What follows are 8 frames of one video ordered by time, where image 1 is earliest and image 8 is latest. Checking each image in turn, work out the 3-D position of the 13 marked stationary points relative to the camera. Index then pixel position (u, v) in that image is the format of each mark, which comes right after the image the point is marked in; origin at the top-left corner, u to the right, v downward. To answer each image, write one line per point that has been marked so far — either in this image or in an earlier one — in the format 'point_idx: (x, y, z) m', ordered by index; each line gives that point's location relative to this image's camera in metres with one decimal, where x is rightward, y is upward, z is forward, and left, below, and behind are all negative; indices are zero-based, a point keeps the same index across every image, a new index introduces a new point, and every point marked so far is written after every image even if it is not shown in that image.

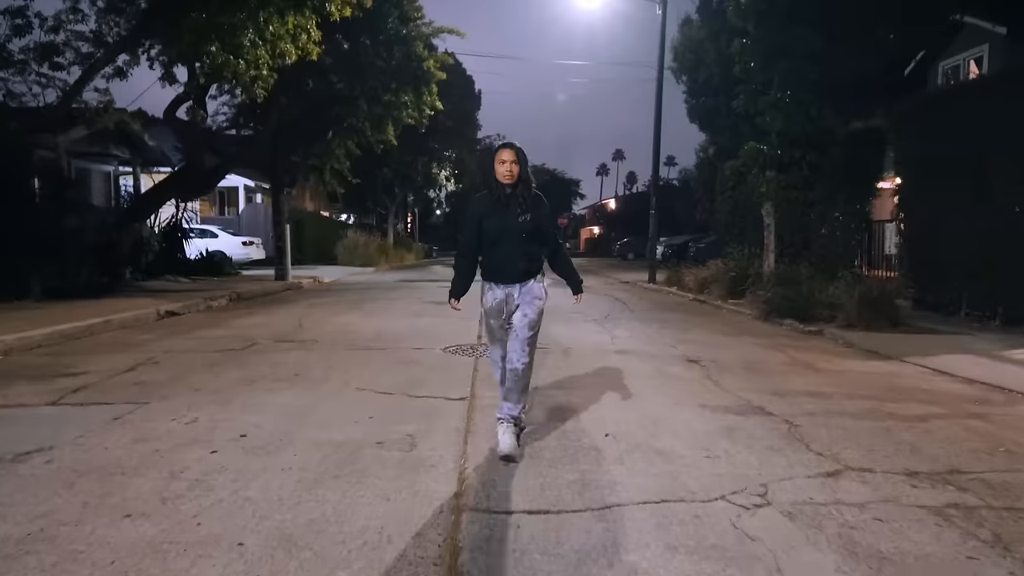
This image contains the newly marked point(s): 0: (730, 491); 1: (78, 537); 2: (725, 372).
0: (+1.4, -1.3, +4.1) m
1: (-2.3, -1.3, +3.3) m
2: (+2.7, -1.1, +8.0) m
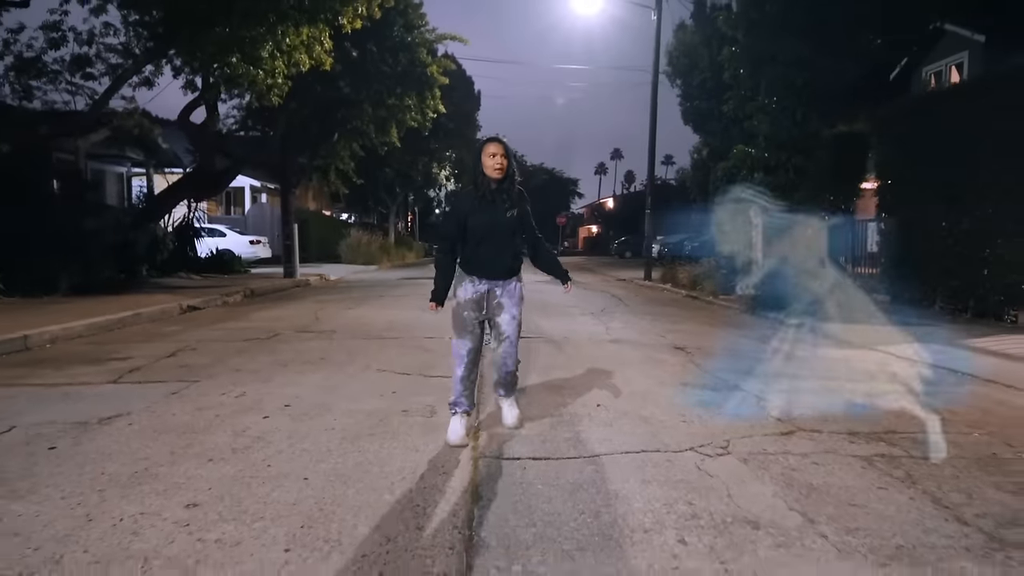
0: (+1.5, -1.2, +4.9) m
1: (-2.2, -1.2, +4.2) m
2: (+2.8, -1.0, +8.9) m
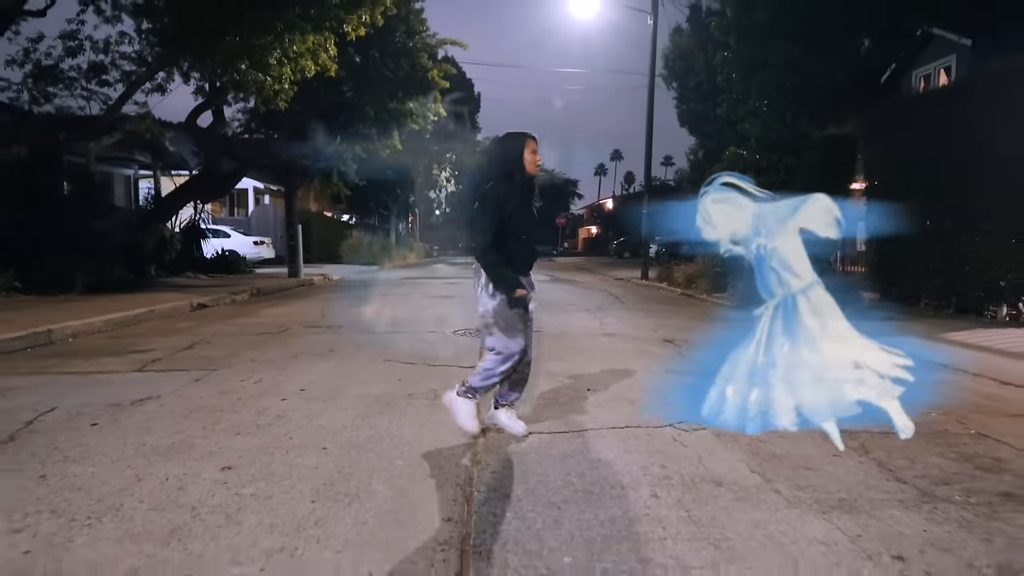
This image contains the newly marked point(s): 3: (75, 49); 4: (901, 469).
0: (+1.4, -1.2, +5.5) m
1: (-2.3, -1.2, +4.7) m
2: (+2.7, -0.9, +9.4) m
3: (-8.9, +4.9, +12.8) m
4: (+2.7, -1.3, +4.4) m
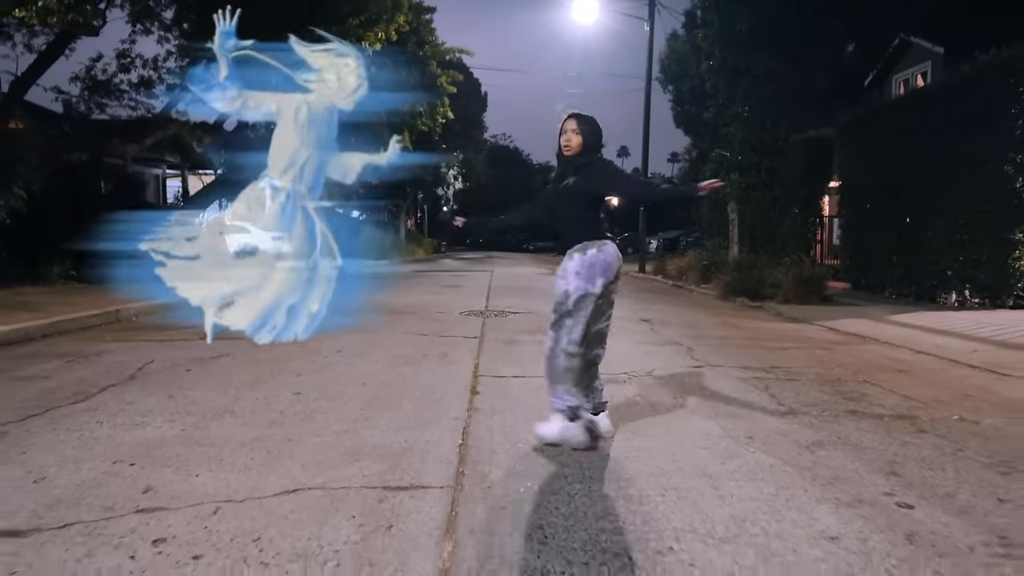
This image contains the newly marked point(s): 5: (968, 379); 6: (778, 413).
0: (+1.3, -0.9, +7.1) m
1: (-2.4, -0.9, +6.4) m
2: (+2.7, -0.7, +11.0) m
3: (-8.9, +5.1, +14.5) m
4: (+2.6, -1.1, +6.0) m
5: (+5.3, -1.0, +7.2) m
6: (+2.3, -1.1, +5.5) m
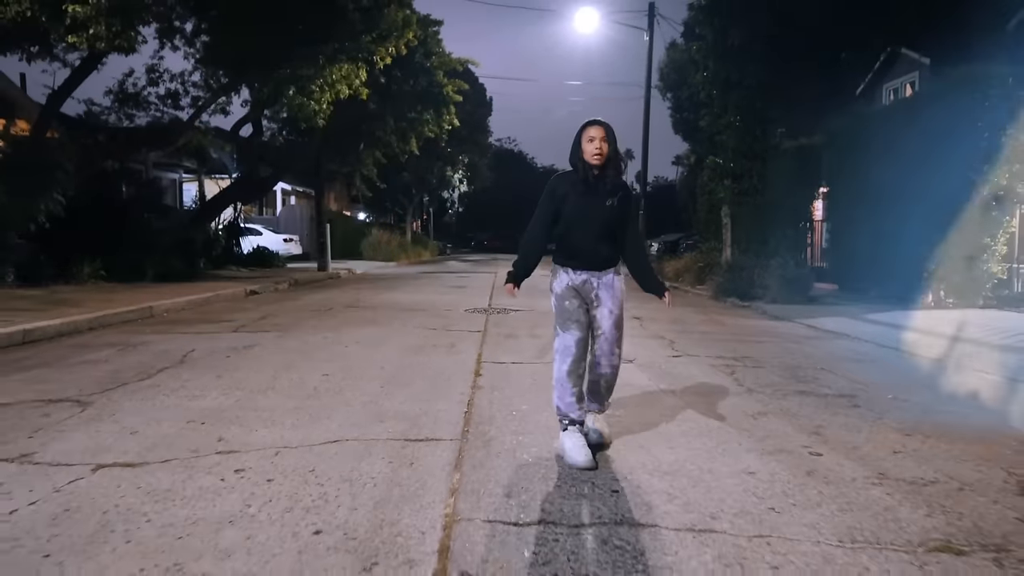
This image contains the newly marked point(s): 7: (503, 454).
0: (+1.3, -0.9, +8.1) m
1: (-2.4, -0.9, +7.4) m
2: (+2.7, -0.6, +12.0) m
3: (-8.8, +5.2, +15.5) m
4: (+2.6, -1.0, +7.0) m
5: (+5.3, -1.0, +8.2) m
6: (+2.3, -1.1, +6.4) m
7: (-0.1, -1.1, +4.3) m
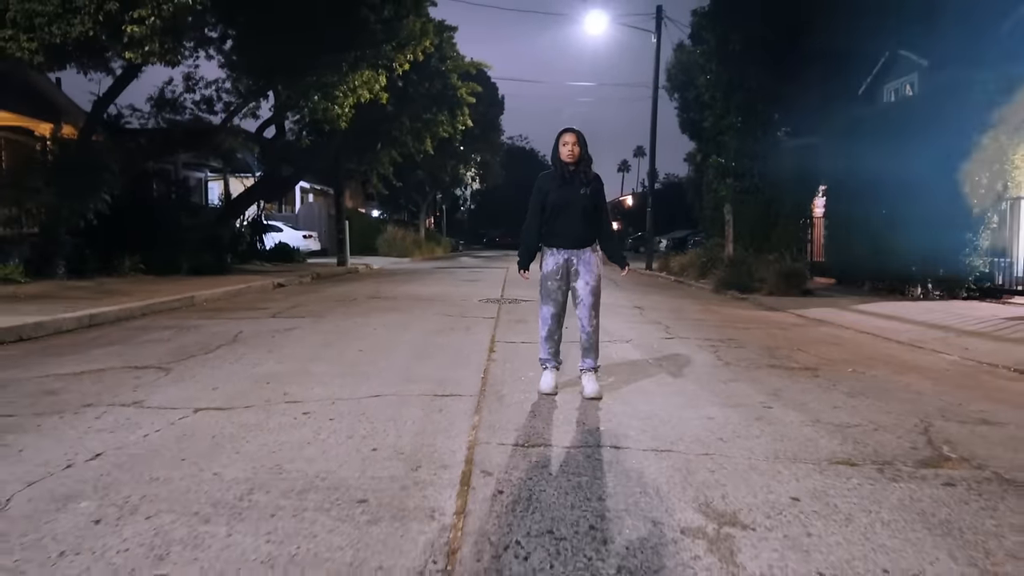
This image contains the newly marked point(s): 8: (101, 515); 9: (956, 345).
0: (+1.5, -0.8, +9.1) m
1: (-2.3, -0.7, +8.5) m
2: (+2.9, -0.5, +13.0) m
3: (-8.5, +5.4, +16.7) m
4: (+2.7, -0.9, +8.0) m
5: (+5.4, -0.9, +9.1) m
6: (+2.4, -0.9, +7.4) m
7: (0.0, -1.0, +5.4) m
8: (-2.1, -1.1, +3.2) m
9: (+6.7, -0.9, +9.4) m
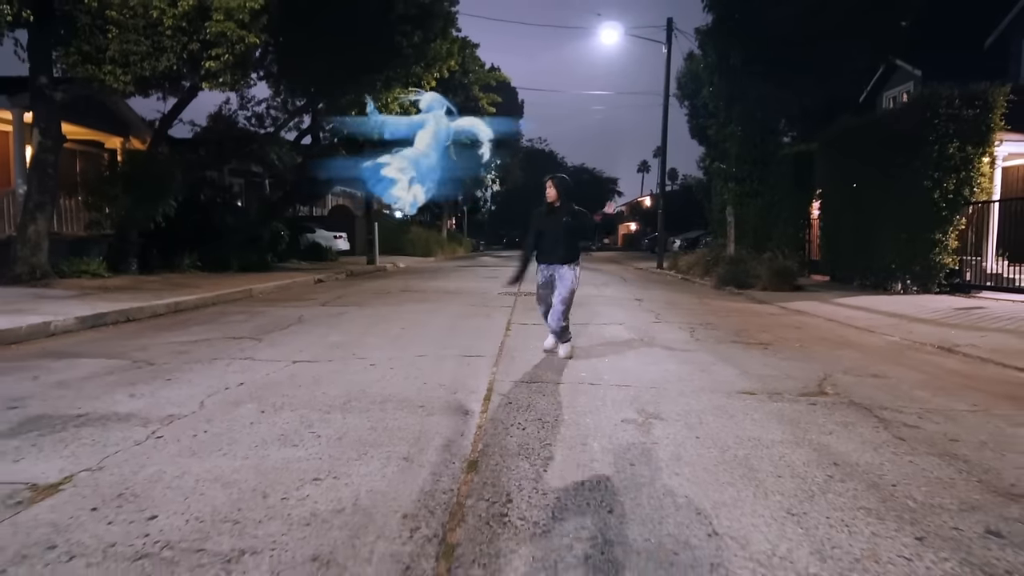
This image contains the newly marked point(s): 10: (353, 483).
0: (+1.7, -0.6, +10.9) m
1: (-2.1, -0.6, +10.5) m
2: (+3.3, -0.3, +14.8) m
3: (-8.0, +5.5, +18.9) m
4: (+2.9, -0.7, +9.8) m
5: (+5.6, -0.7, +10.8) m
6: (+2.6, -0.8, +9.3) m
7: (+0.1, -0.9, +7.3) m
8: (-2.1, -1.0, +5.2) m
9: (+6.9, -0.7, +11.1) m
10: (-0.9, -1.1, +3.7) m
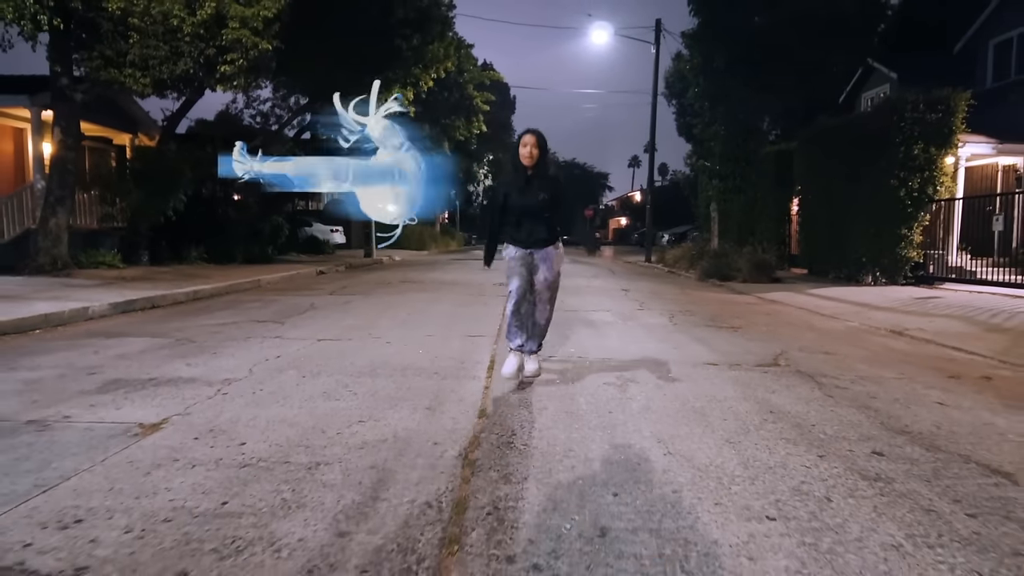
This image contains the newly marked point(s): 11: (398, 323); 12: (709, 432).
0: (+1.6, -0.4, +12.0) m
1: (-2.1, -0.4, +11.4) m
2: (+3.1, -0.1, +15.8) m
3: (-8.2, +5.8, +19.7) m
4: (+2.9, -0.6, +10.8) m
5: (+5.5, -0.6, +11.9) m
6: (+2.5, -0.6, +10.3) m
7: (+0.1, -0.7, +8.3) m
8: (-2.1, -0.9, +6.2) m
9: (+6.8, -0.5, +12.2) m
10: (-0.9, -1.0, +4.6) m
11: (-1.8, -0.5, +9.7) m
12: (+1.4, -1.0, +4.5) m
